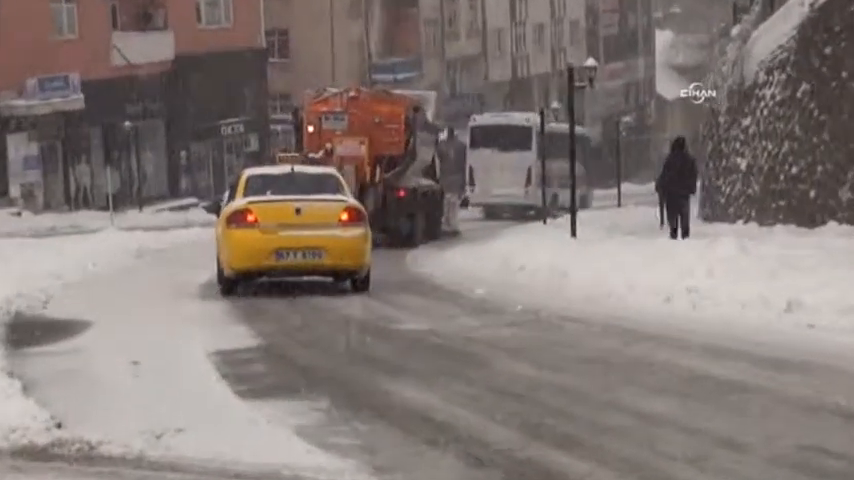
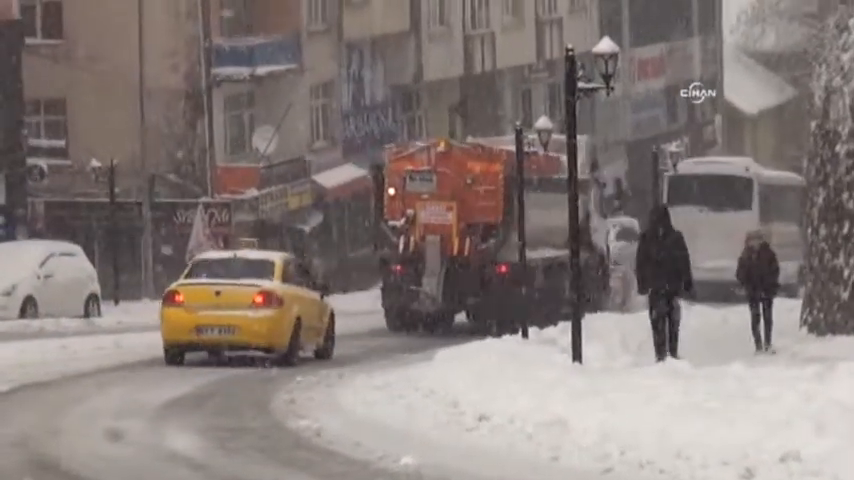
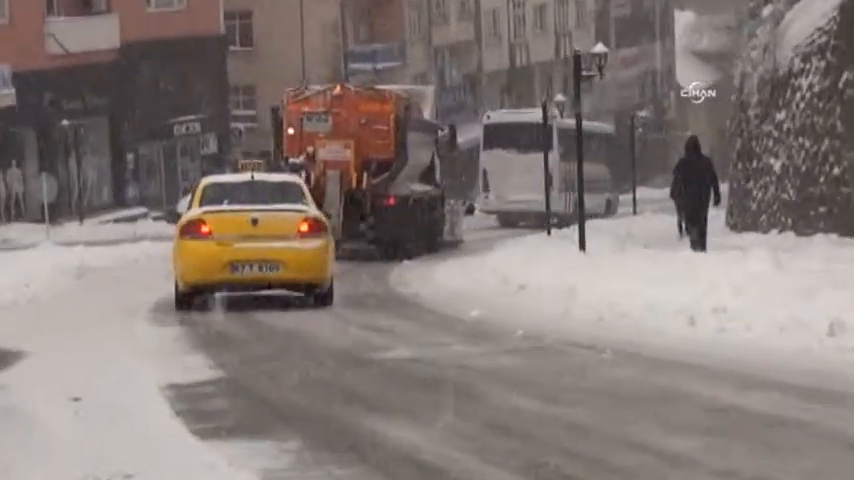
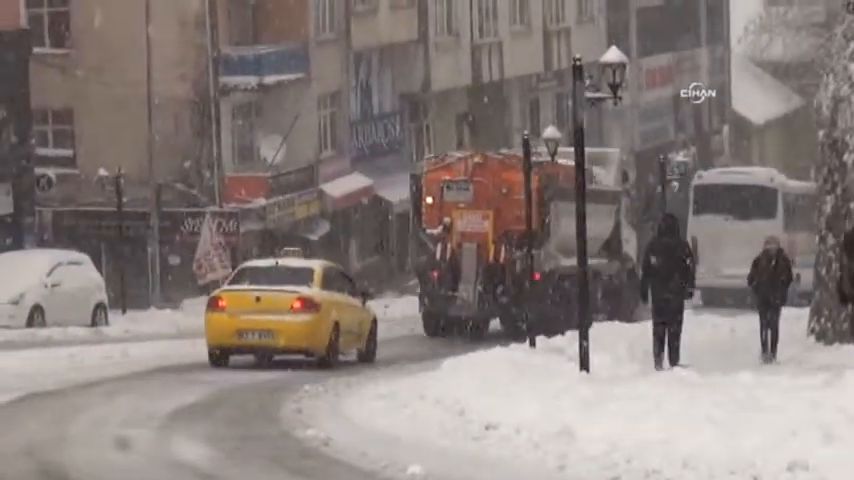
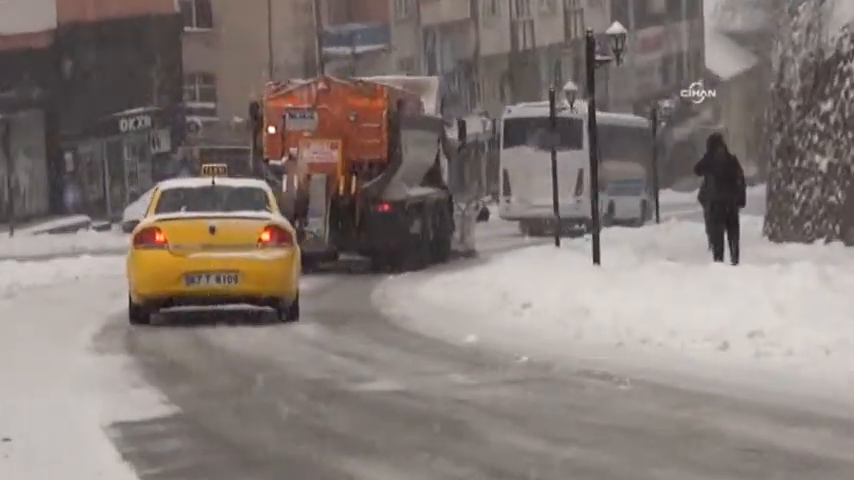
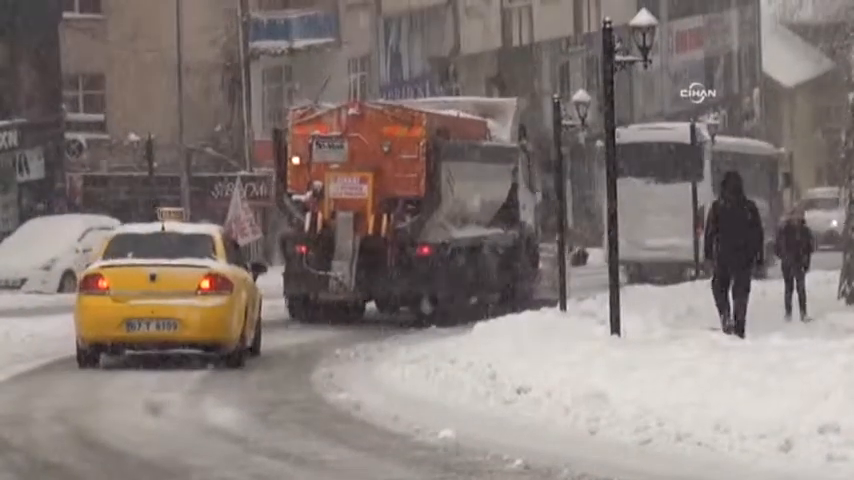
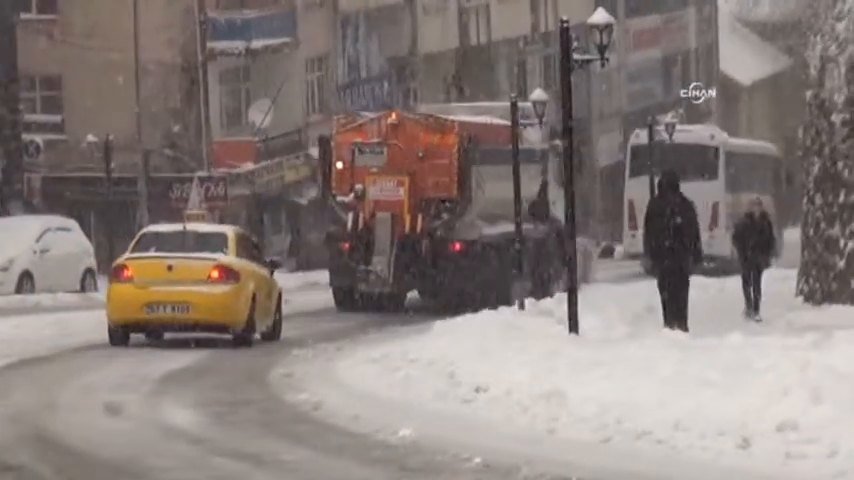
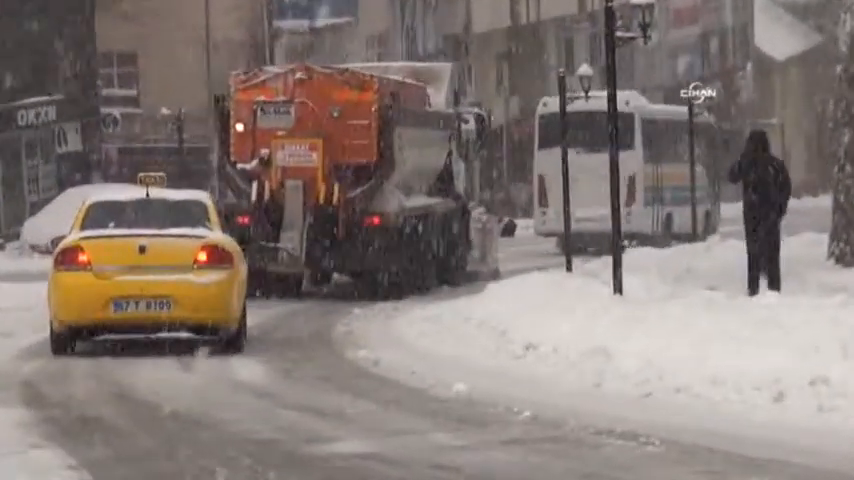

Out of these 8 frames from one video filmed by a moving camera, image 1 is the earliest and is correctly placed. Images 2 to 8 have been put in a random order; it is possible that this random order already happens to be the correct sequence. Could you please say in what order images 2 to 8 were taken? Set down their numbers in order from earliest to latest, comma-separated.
3, 5, 8, 6, 7, 2, 4
